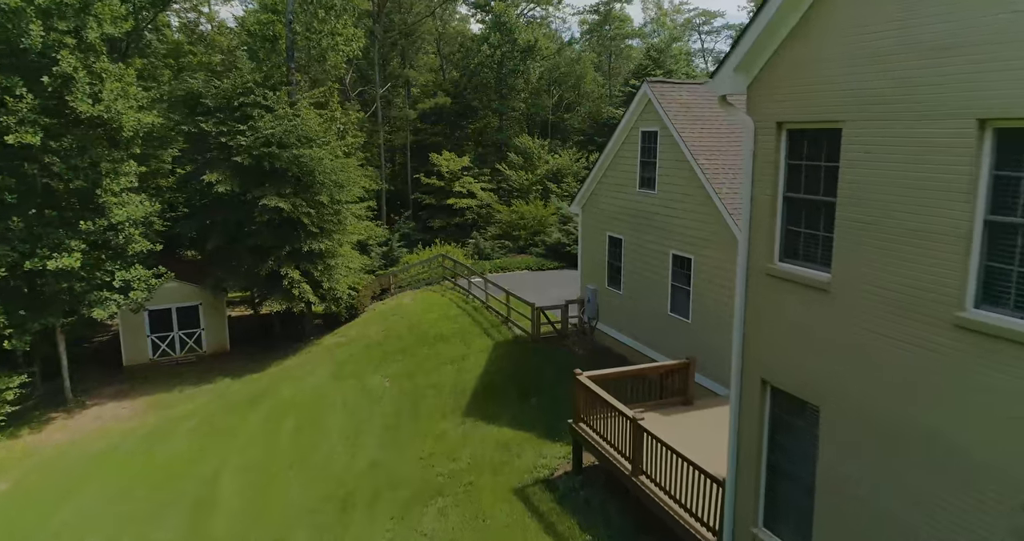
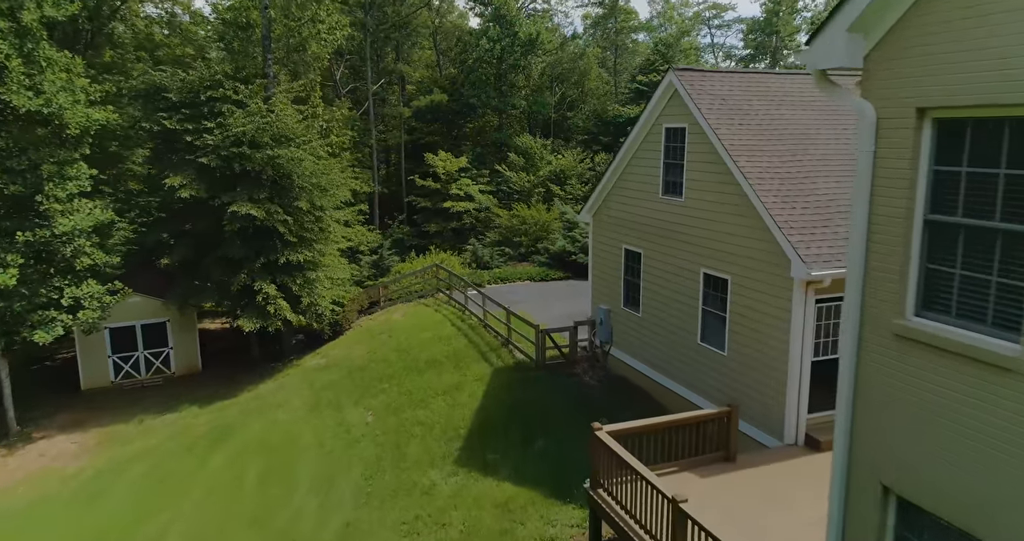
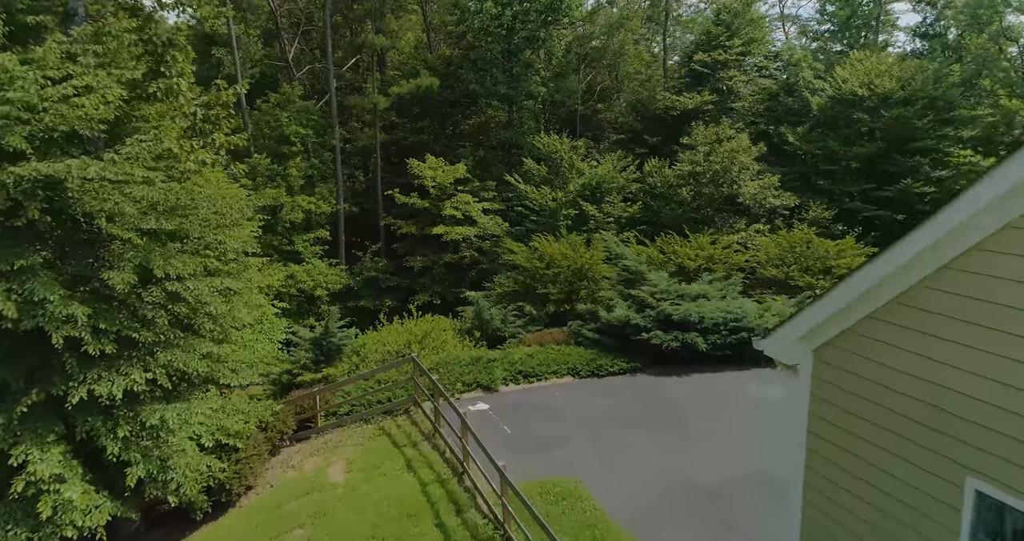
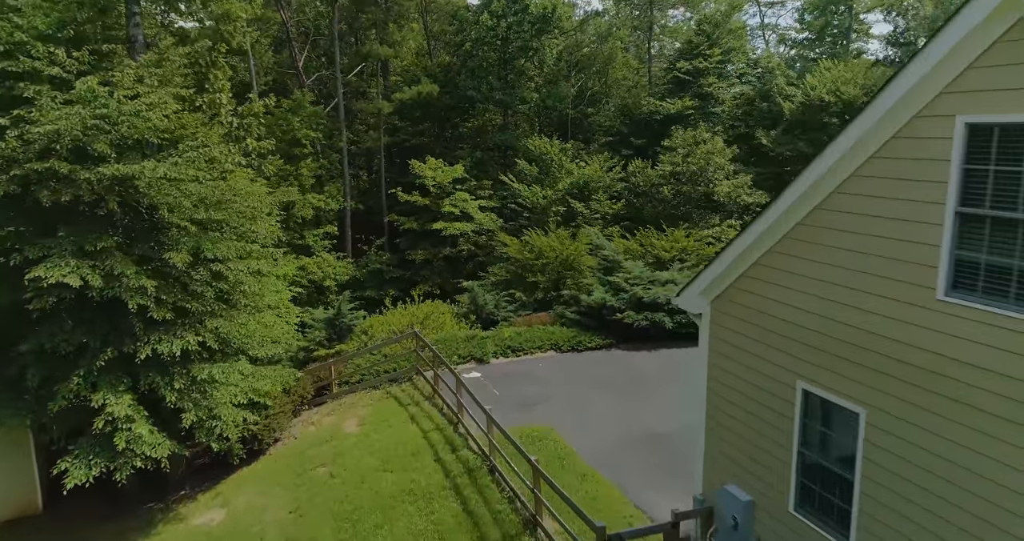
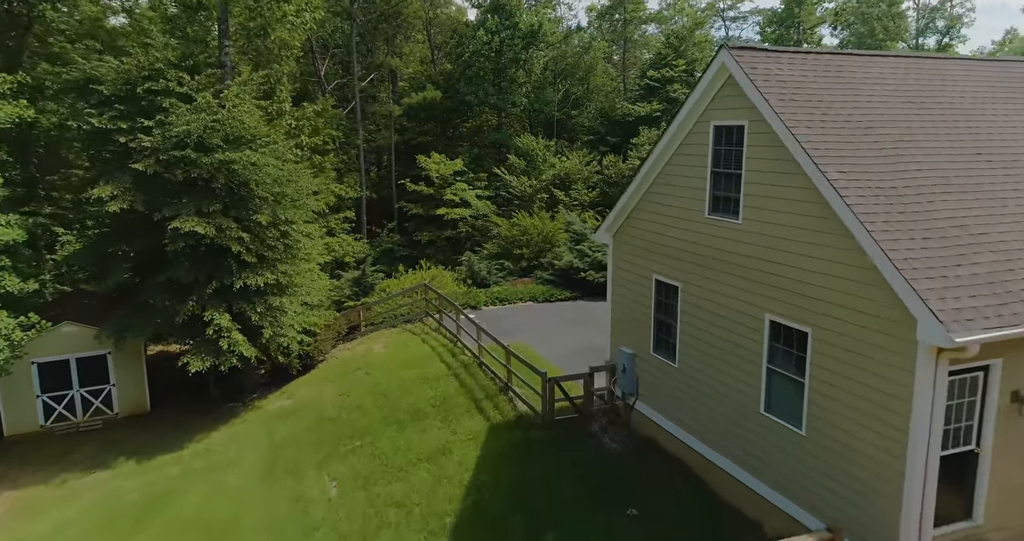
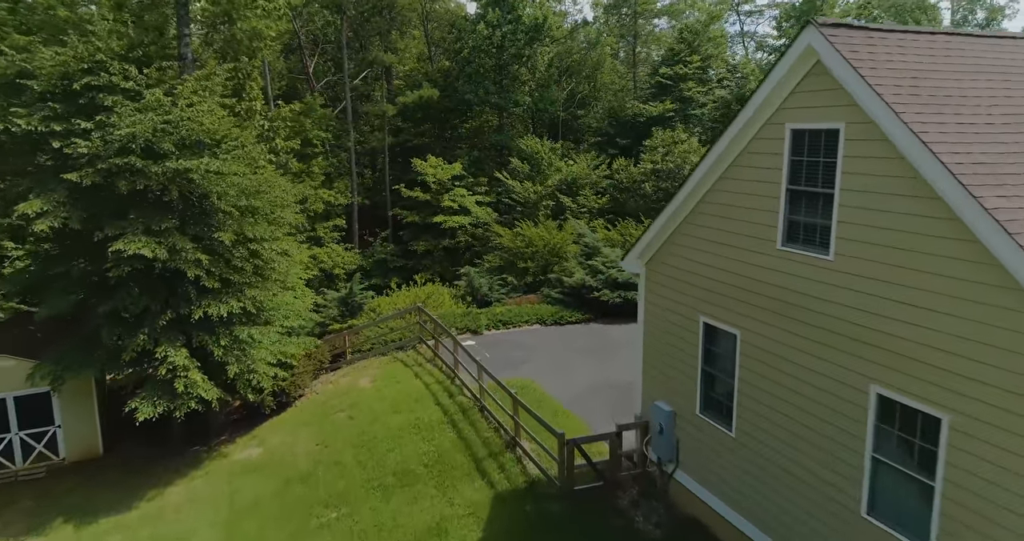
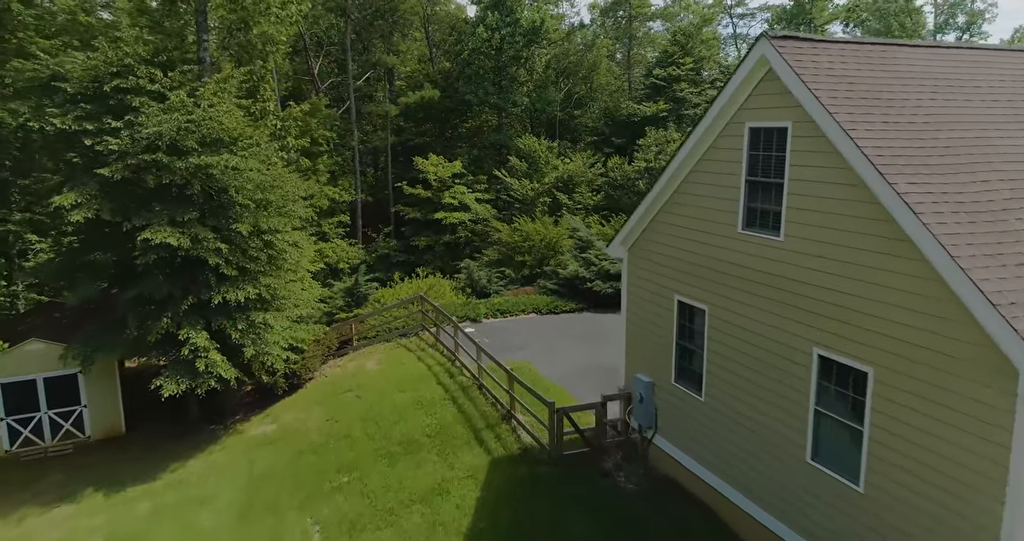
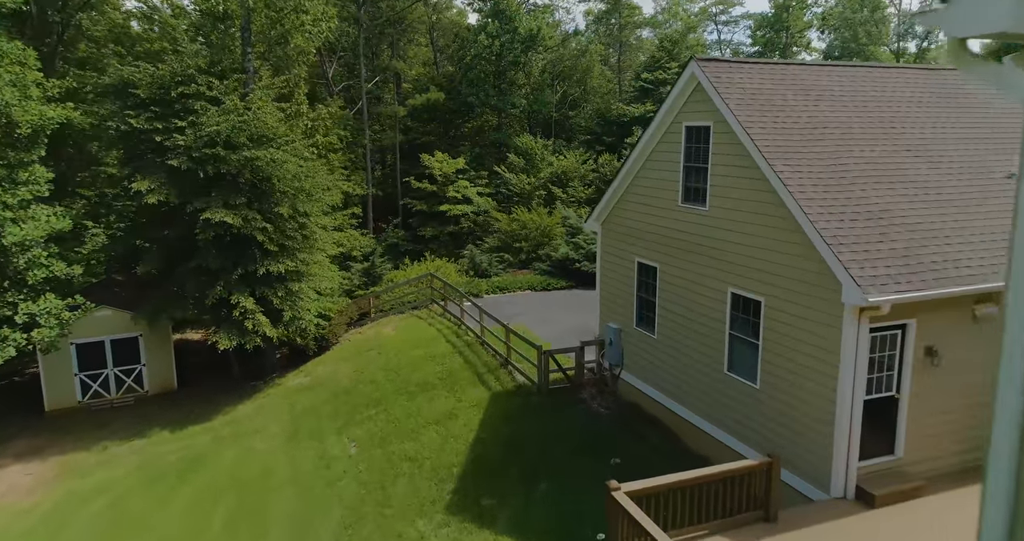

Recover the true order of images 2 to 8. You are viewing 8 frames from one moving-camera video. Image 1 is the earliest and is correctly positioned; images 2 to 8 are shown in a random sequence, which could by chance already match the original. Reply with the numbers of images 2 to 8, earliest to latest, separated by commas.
2, 8, 5, 7, 6, 4, 3
